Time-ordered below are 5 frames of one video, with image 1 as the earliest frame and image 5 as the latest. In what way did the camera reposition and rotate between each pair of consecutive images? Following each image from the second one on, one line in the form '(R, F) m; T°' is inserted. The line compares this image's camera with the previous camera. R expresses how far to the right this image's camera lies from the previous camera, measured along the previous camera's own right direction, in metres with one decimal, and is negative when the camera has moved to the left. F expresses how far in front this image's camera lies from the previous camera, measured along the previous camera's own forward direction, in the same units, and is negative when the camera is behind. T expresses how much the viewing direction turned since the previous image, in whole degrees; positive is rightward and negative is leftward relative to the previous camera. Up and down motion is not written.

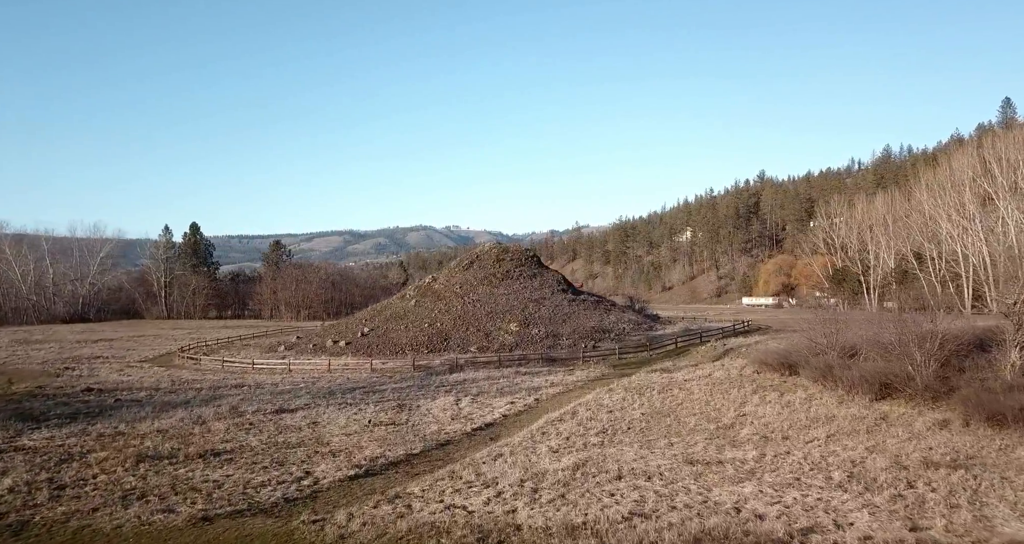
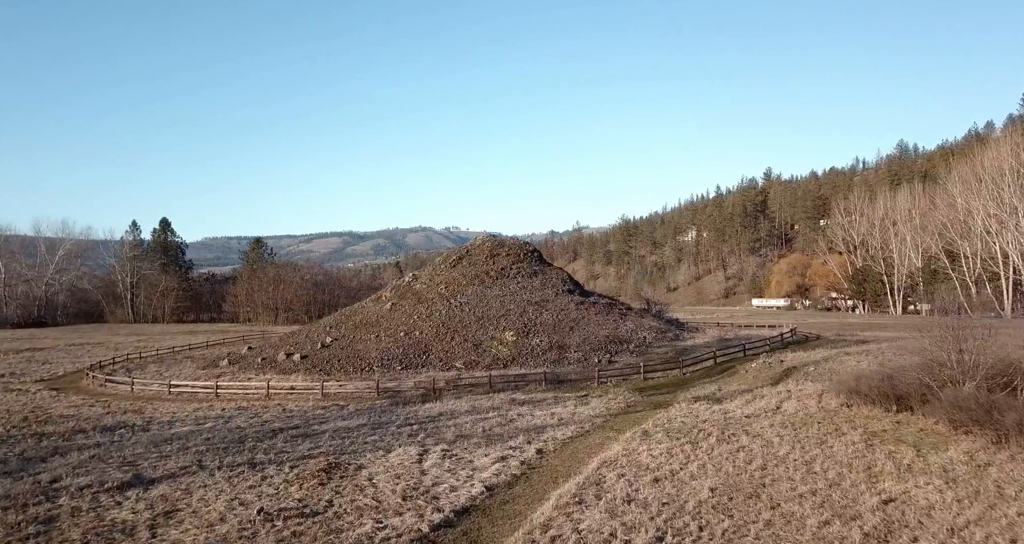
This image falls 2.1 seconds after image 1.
(+0.3, +10.6) m; 0°
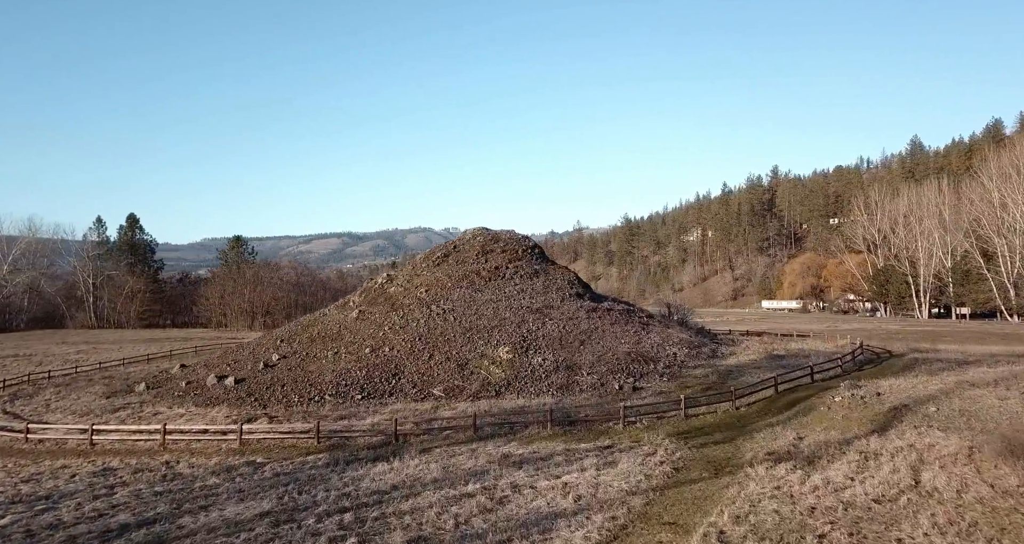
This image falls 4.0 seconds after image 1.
(+0.2, +10.0) m; 0°
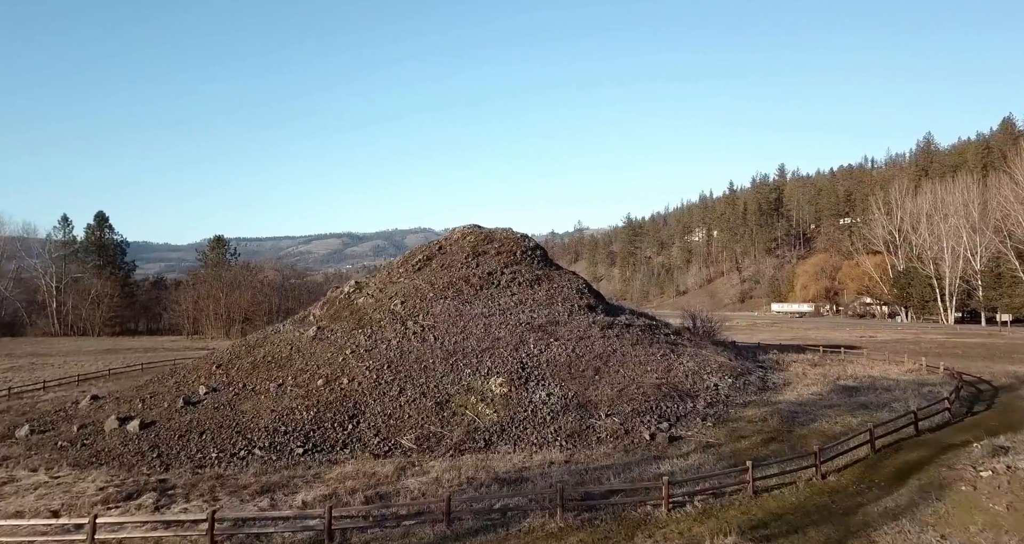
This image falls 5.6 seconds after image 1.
(+0.2, +8.4) m; 0°
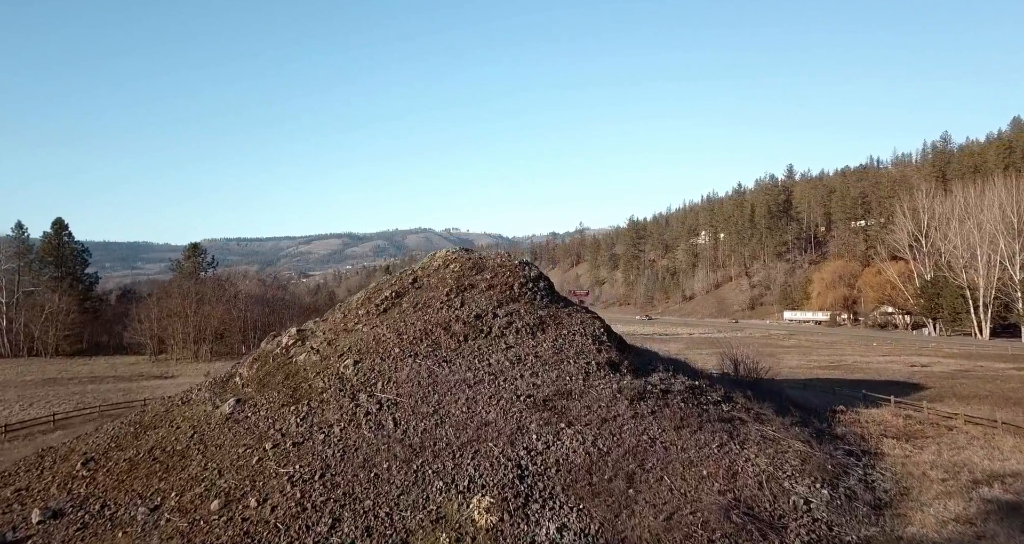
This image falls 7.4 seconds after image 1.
(+0.2, +9.8) m; 0°
